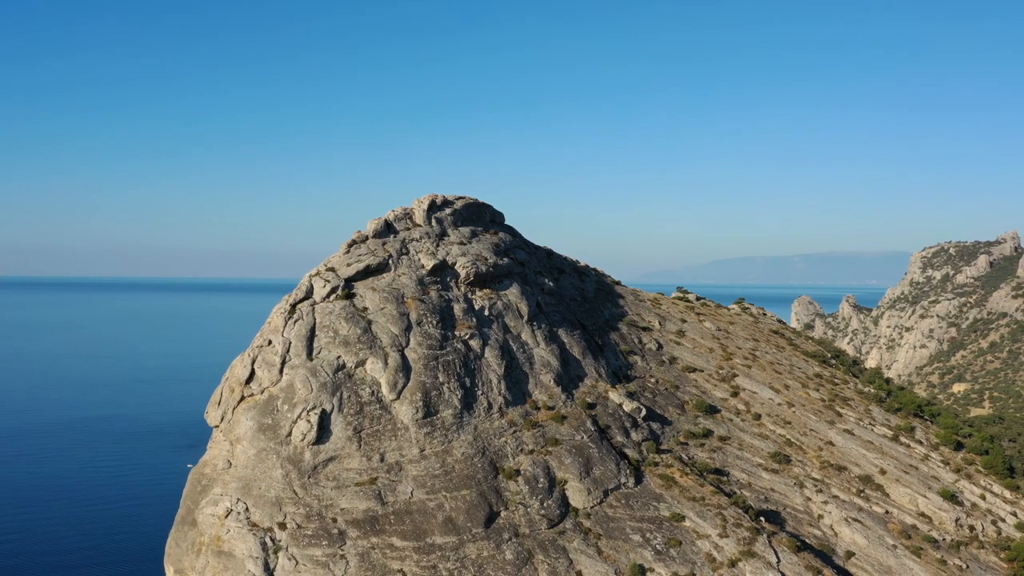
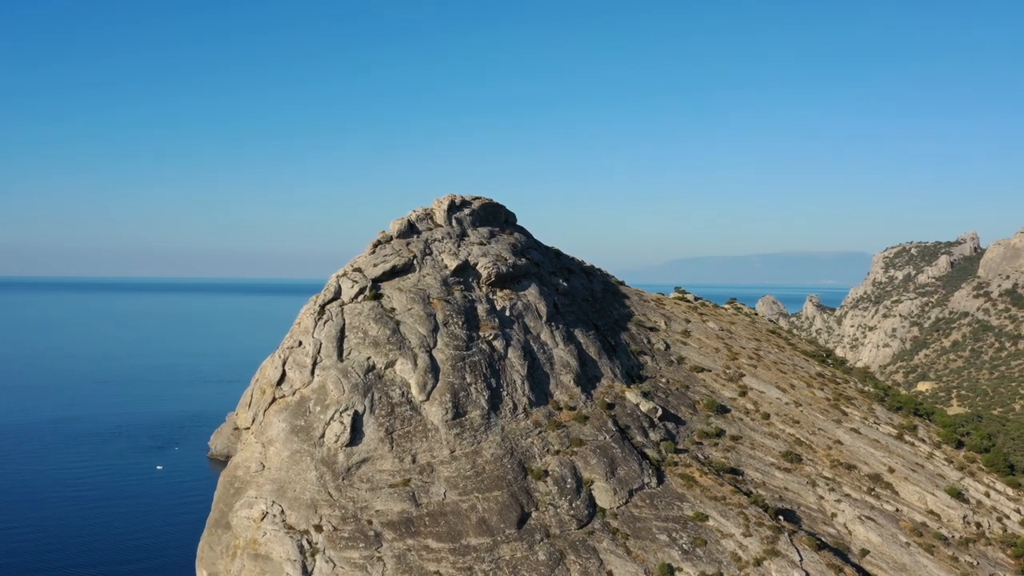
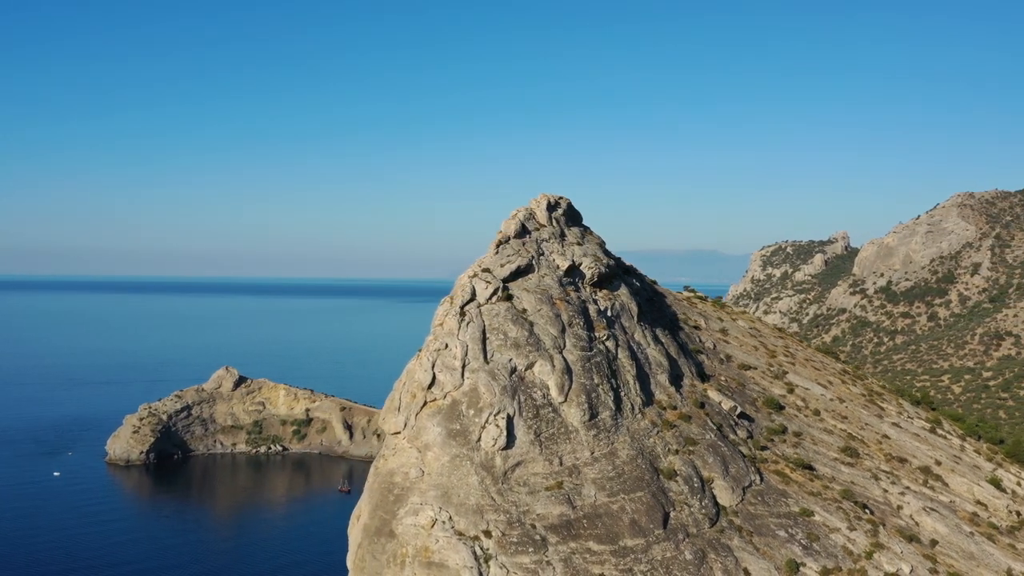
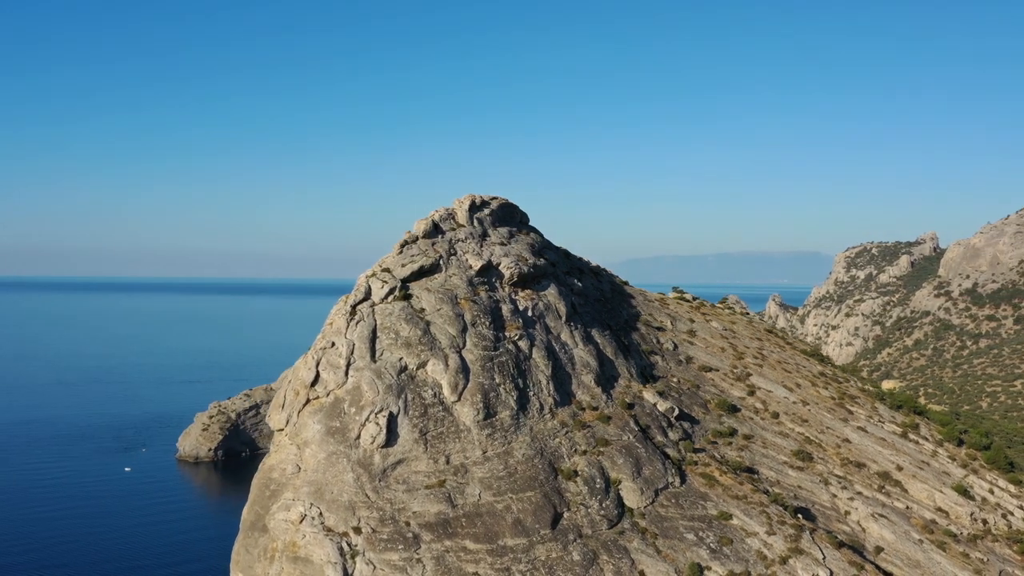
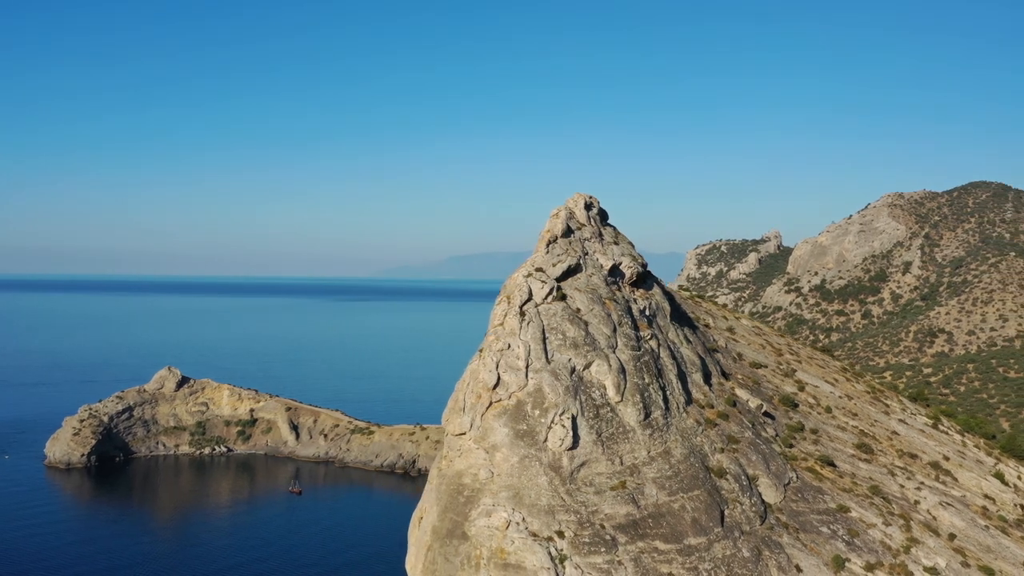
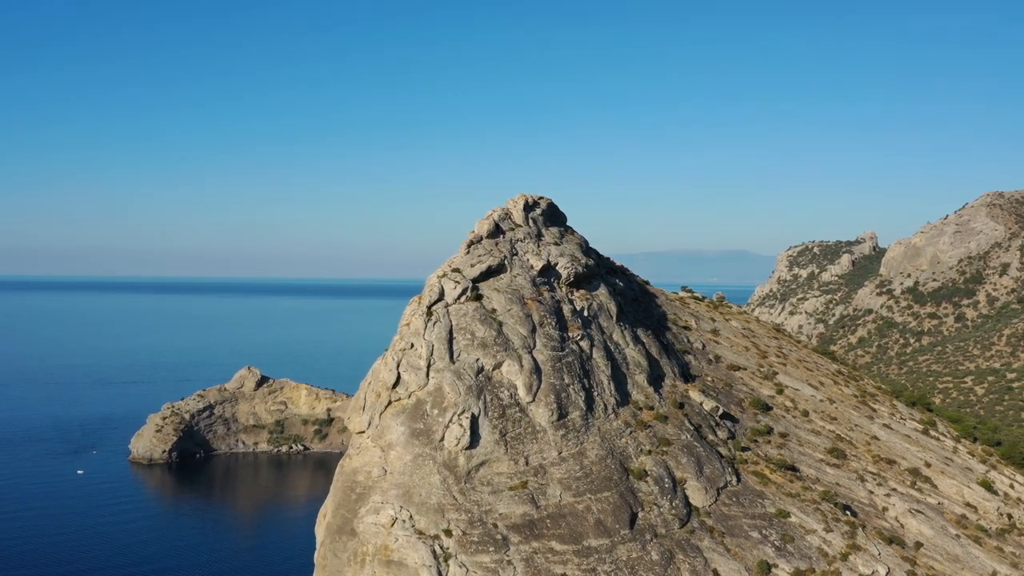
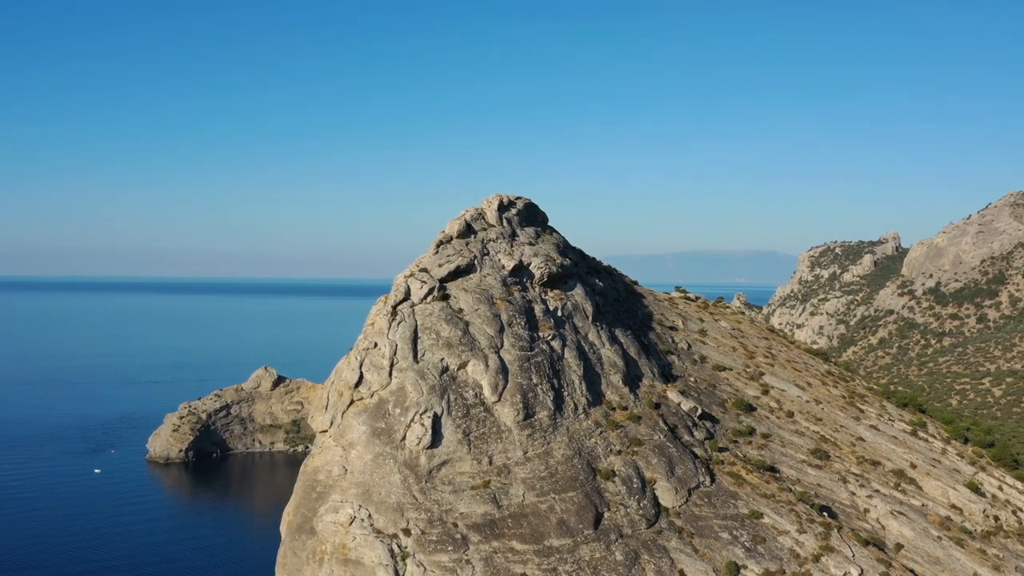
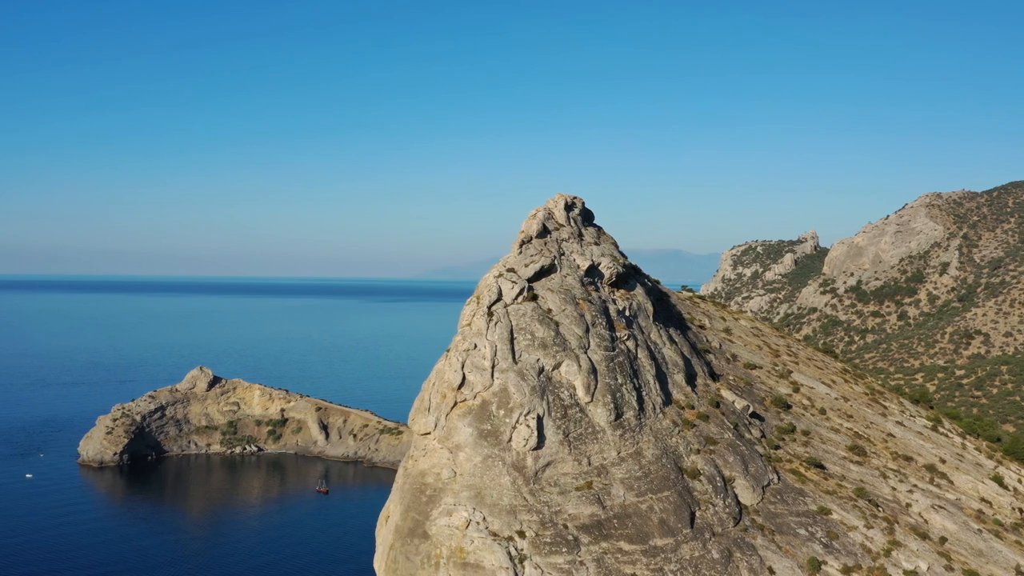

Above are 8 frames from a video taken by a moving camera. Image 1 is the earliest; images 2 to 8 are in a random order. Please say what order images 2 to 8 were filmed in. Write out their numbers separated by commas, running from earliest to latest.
2, 4, 7, 6, 3, 8, 5
